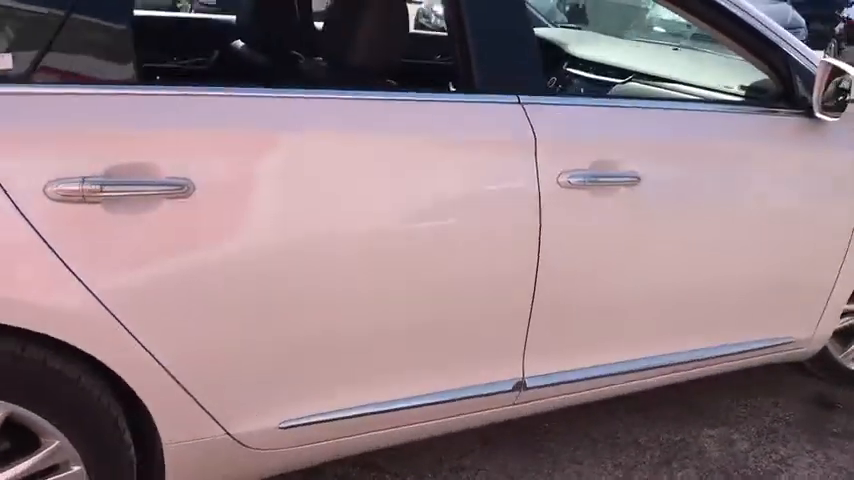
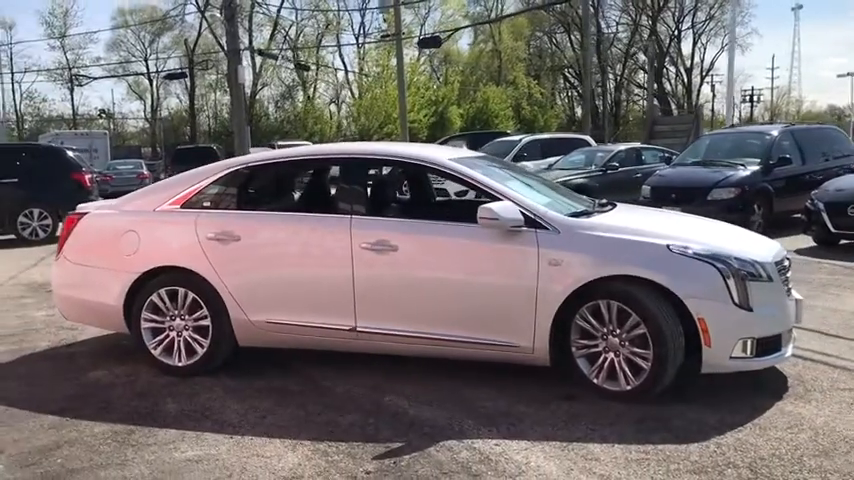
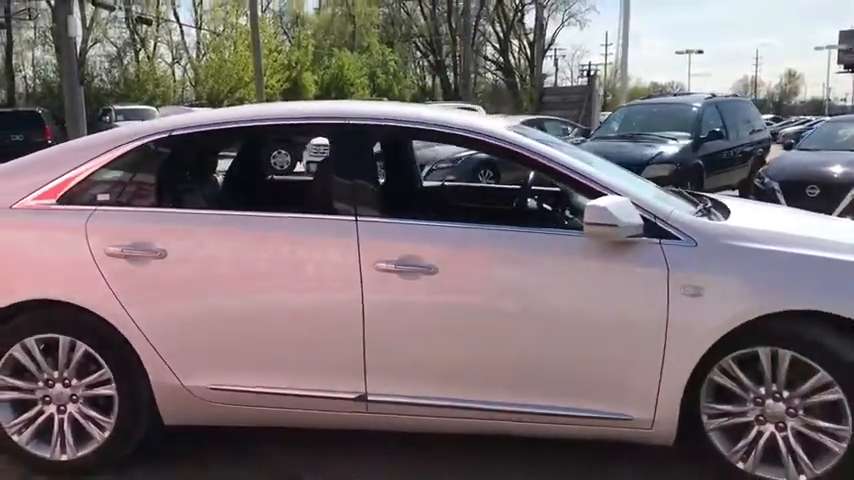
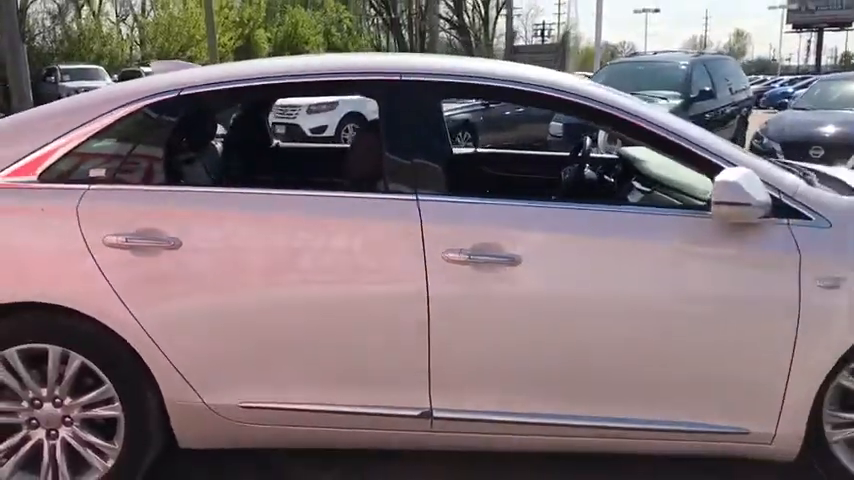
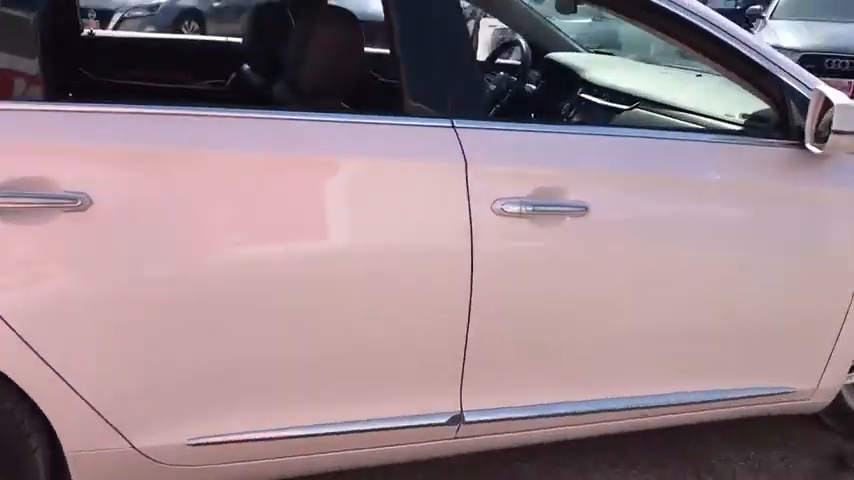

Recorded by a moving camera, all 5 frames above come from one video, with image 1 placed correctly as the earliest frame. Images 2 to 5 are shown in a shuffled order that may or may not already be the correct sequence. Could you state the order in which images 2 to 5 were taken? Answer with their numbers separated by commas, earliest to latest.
5, 4, 3, 2
